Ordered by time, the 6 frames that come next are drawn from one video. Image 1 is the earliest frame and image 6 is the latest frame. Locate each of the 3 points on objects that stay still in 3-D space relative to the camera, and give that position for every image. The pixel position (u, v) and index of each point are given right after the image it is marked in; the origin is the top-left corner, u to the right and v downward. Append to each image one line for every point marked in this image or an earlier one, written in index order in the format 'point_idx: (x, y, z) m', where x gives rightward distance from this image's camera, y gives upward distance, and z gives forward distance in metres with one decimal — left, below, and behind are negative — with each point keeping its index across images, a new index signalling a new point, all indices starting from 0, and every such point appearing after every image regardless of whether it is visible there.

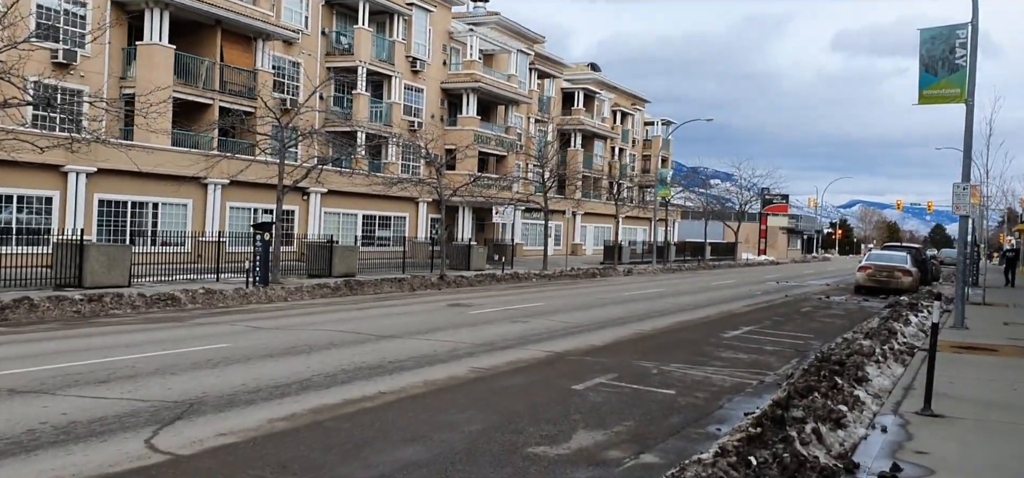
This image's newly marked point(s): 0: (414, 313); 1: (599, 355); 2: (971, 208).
0: (-1.7, -1.3, +16.4) m
1: (+1.1, -1.4, +11.3) m
2: (+8.6, +0.6, +16.8) m
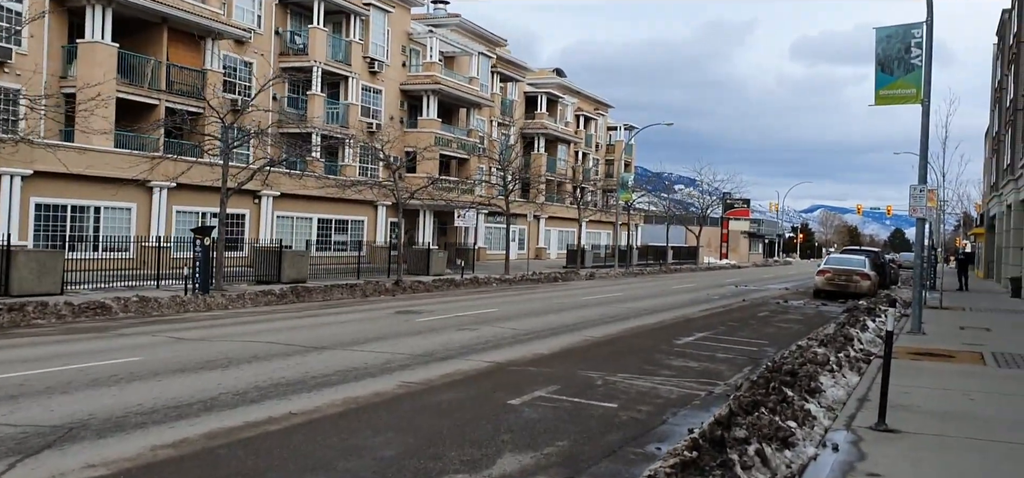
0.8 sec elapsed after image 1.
0: (-2.7, -1.4, +15.7) m
1: (+0.4, -1.5, +10.7) m
2: (+7.6, +0.5, +16.5) m
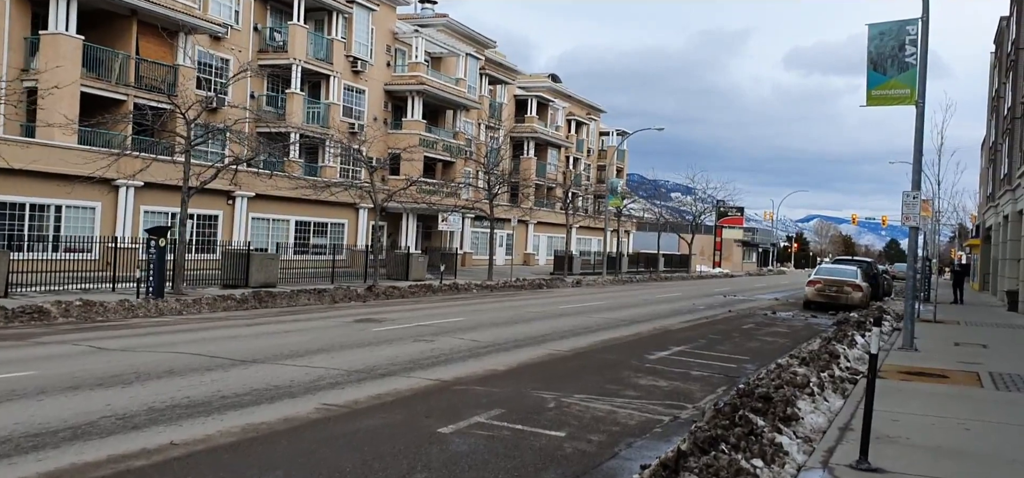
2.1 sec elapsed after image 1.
0: (-3.3, -1.5, +14.6) m
1: (-0.2, -1.5, +9.6) m
2: (+7.0, +0.3, +15.4) m
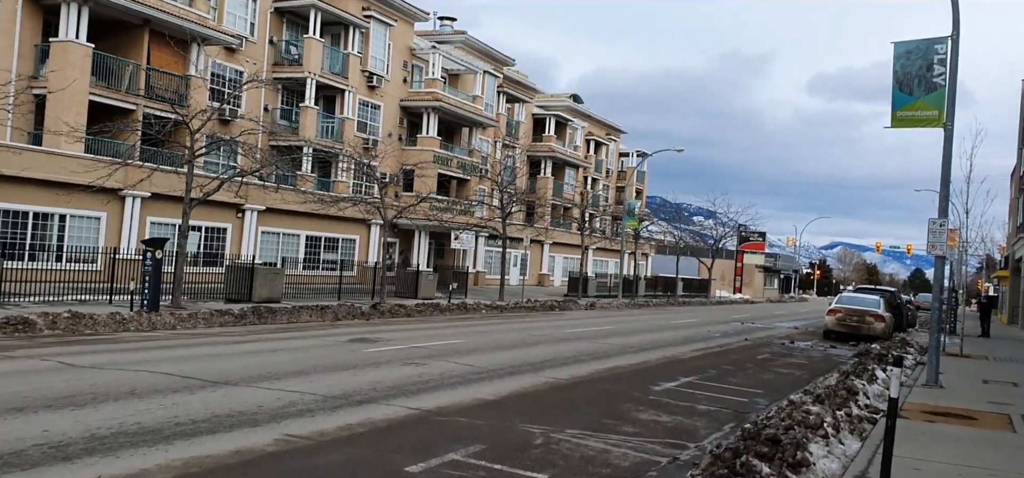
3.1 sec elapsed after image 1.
0: (-3.3, -1.7, +13.9) m
1: (-0.3, -1.7, +8.9) m
2: (+7.1, -0.1, +14.6) m
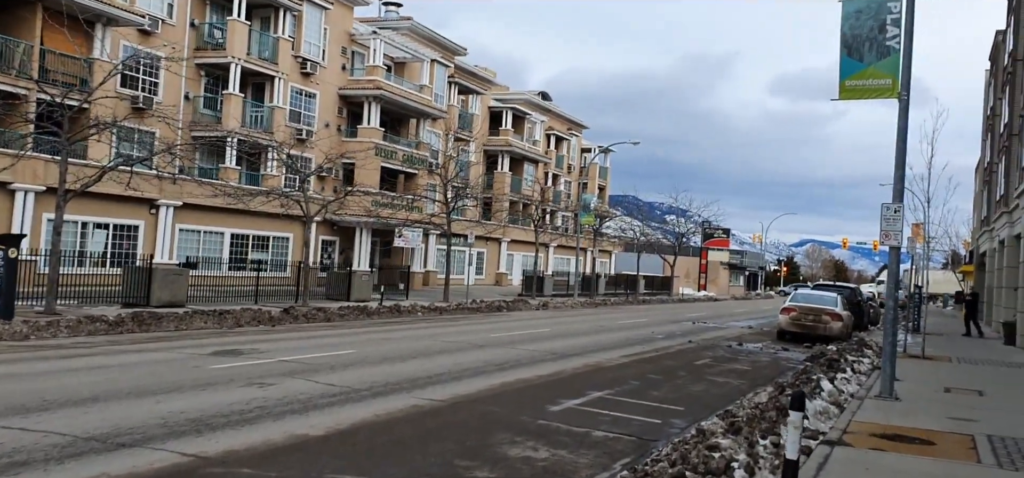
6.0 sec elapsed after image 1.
0: (-4.8, -1.6, +11.6) m
1: (-1.7, -1.6, +6.7) m
2: (+5.5, 0.0, +12.6) m
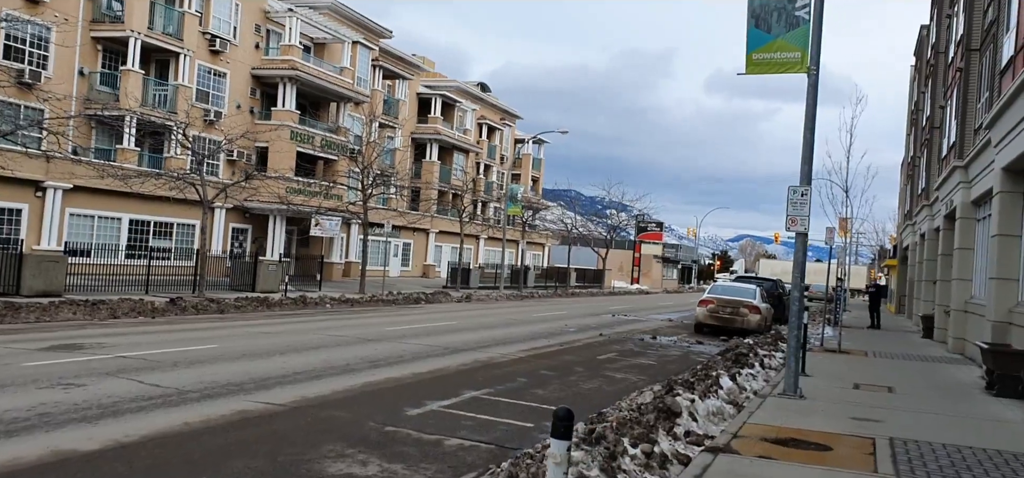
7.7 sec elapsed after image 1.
0: (-6.4, -1.4, +10.1) m
1: (-3.0, -1.4, +5.3) m
2: (+3.9, +0.2, +11.7) m
